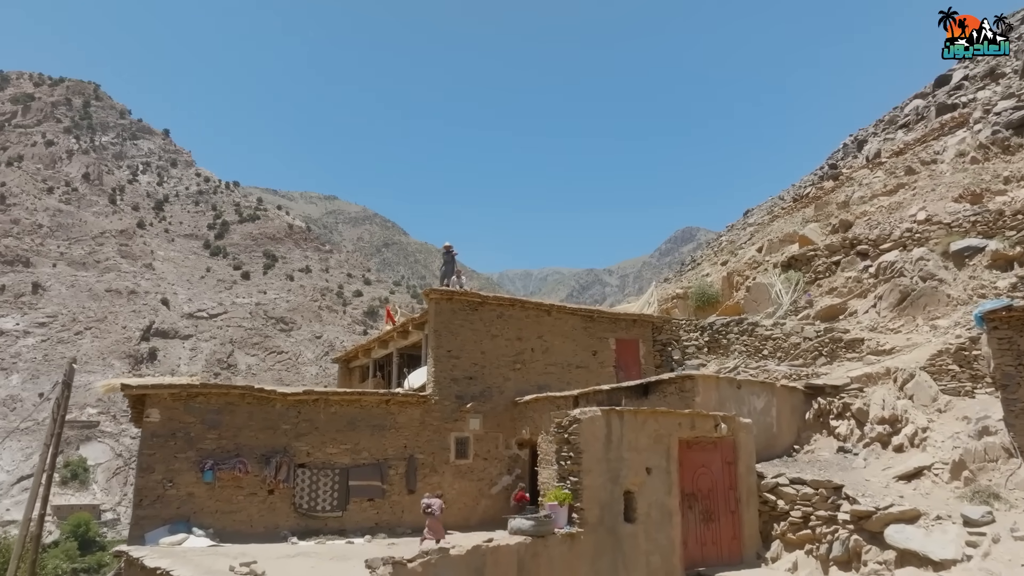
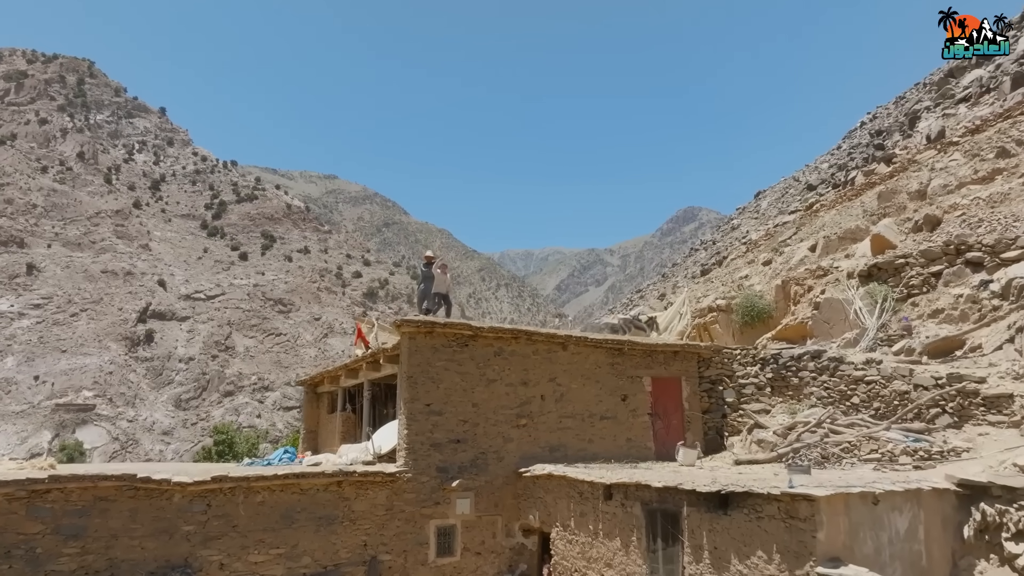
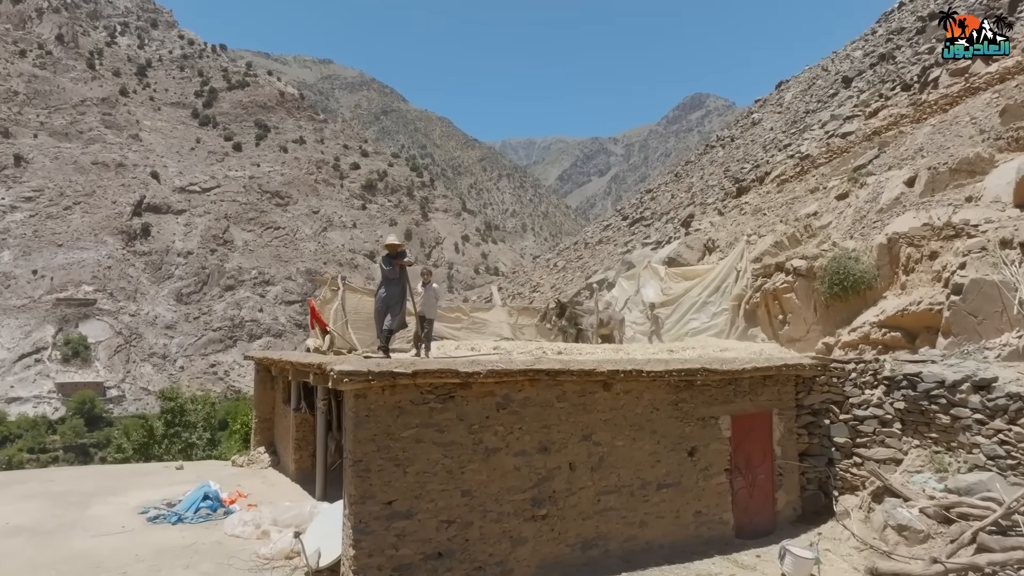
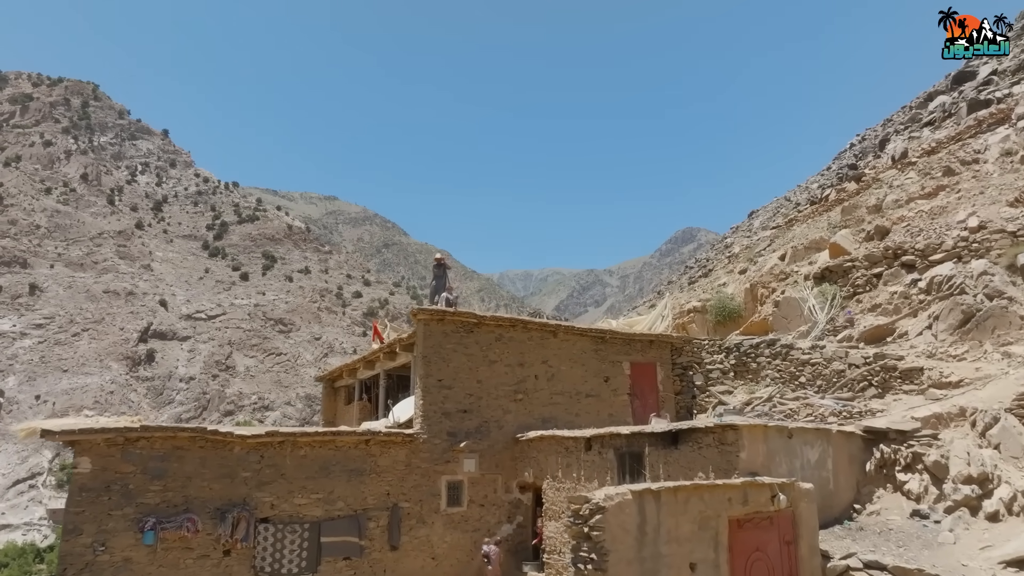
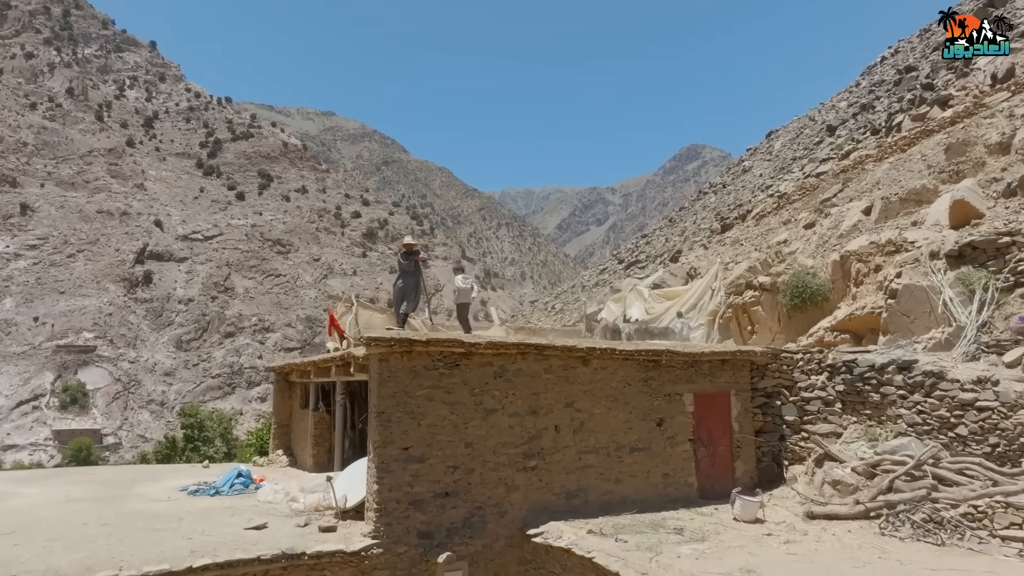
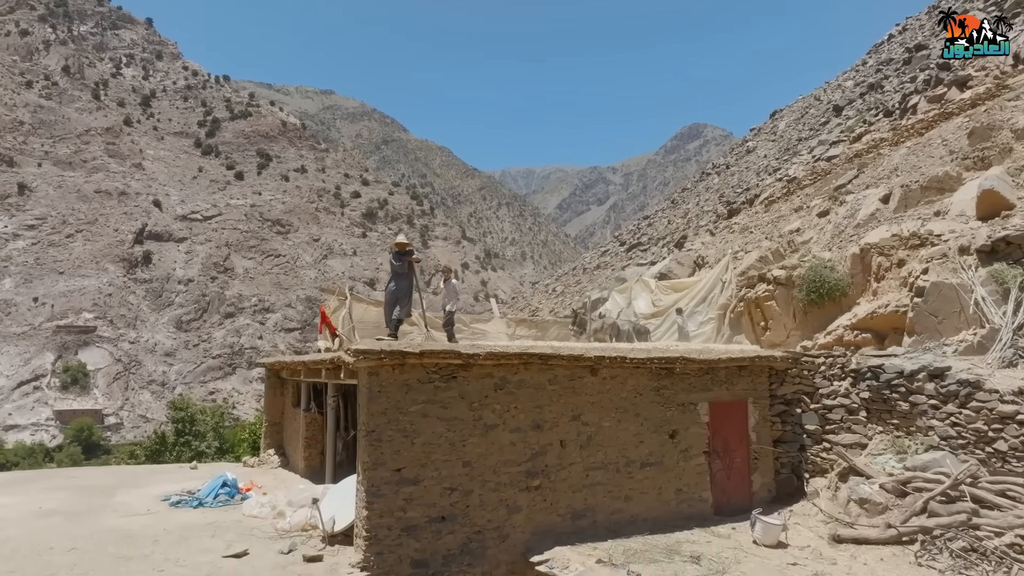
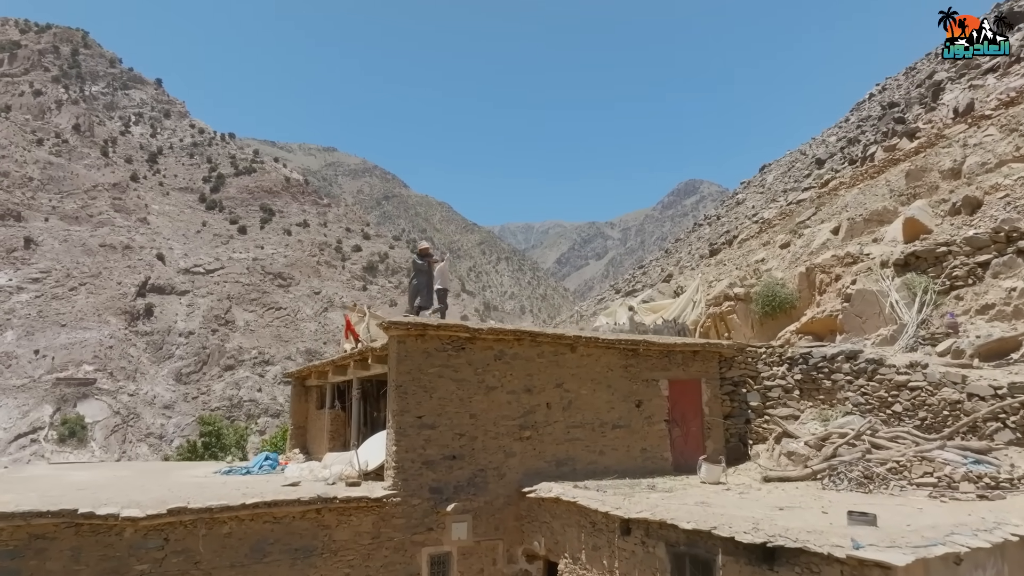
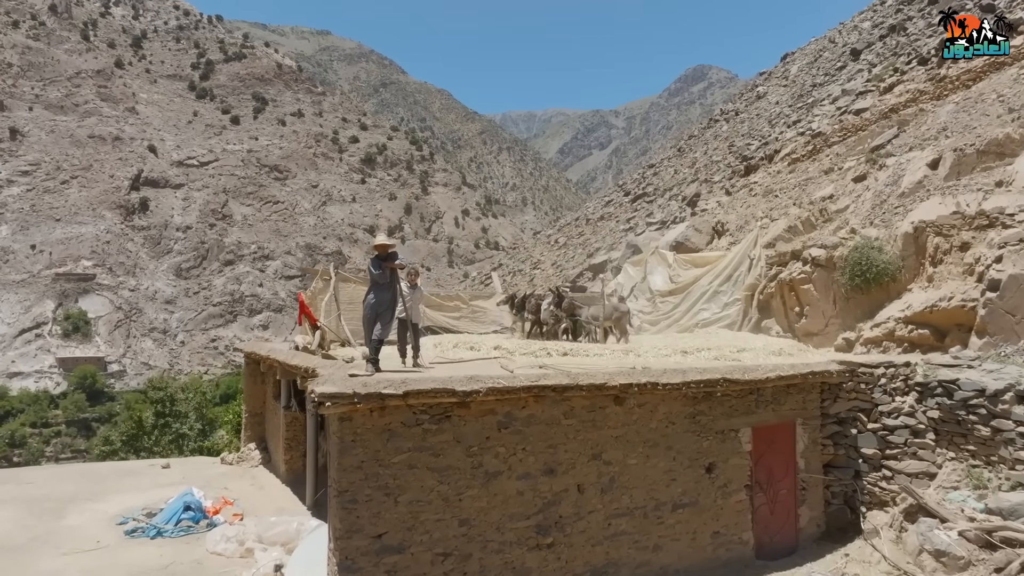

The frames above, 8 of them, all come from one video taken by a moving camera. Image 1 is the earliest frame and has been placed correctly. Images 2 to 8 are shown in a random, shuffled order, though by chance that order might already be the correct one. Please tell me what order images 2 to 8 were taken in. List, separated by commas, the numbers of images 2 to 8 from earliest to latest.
4, 2, 7, 5, 6, 3, 8
